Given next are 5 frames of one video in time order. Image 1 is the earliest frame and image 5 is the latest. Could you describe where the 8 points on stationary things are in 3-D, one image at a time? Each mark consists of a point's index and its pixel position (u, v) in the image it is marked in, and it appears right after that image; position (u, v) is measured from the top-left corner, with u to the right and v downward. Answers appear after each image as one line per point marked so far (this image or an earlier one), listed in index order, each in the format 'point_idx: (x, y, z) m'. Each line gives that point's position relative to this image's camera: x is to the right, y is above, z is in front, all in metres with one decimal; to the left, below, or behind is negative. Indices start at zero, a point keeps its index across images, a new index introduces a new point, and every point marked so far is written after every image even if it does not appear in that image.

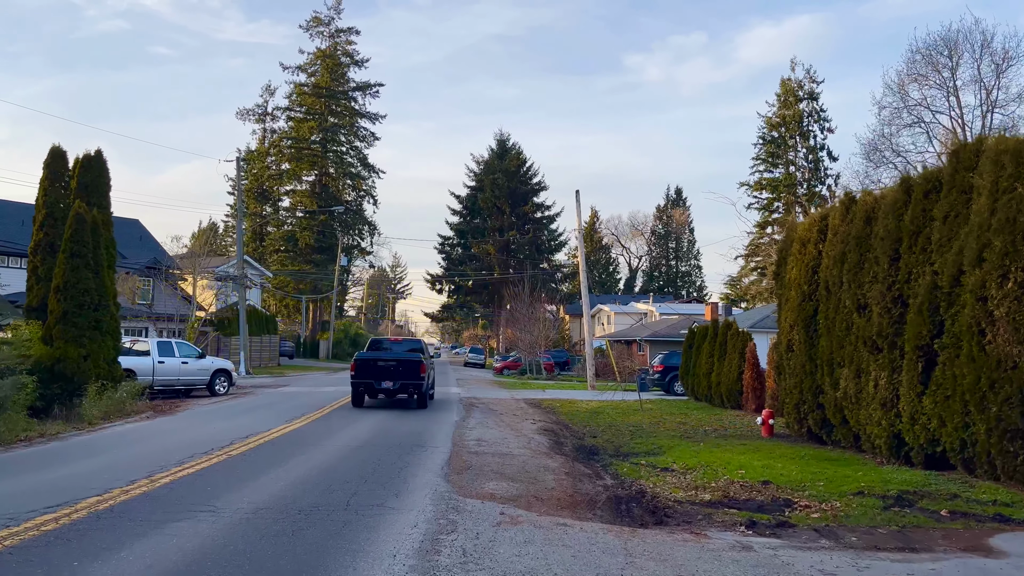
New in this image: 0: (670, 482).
0: (+2.1, -2.5, +10.4) m
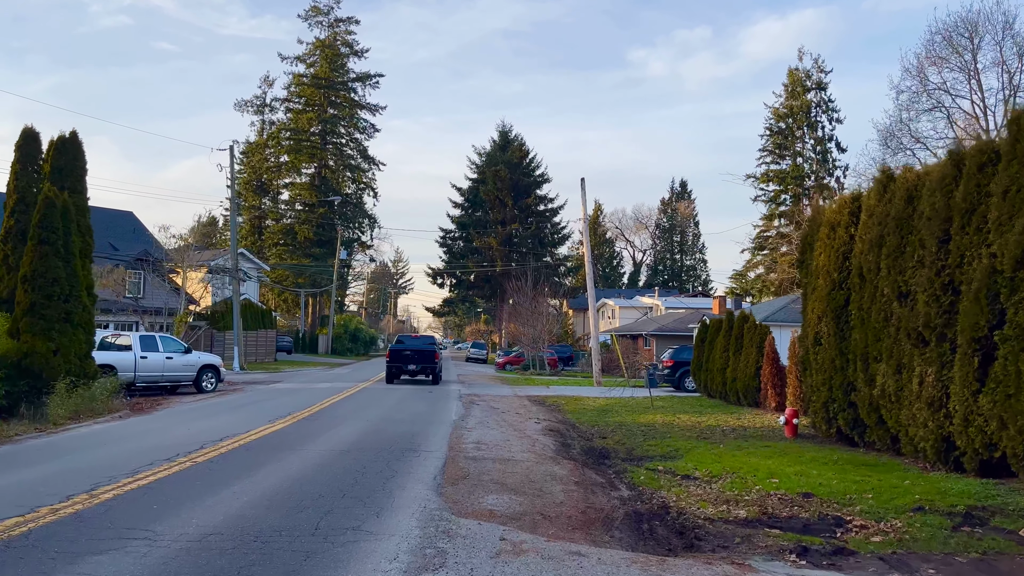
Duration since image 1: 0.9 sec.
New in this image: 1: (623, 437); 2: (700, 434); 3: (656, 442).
0: (+2.1, -2.4, +9.1) m
1: (+2.1, -2.9, +15.4) m
2: (+3.8, -2.9, +16.0) m
3: (+2.7, -2.9, +14.7) m
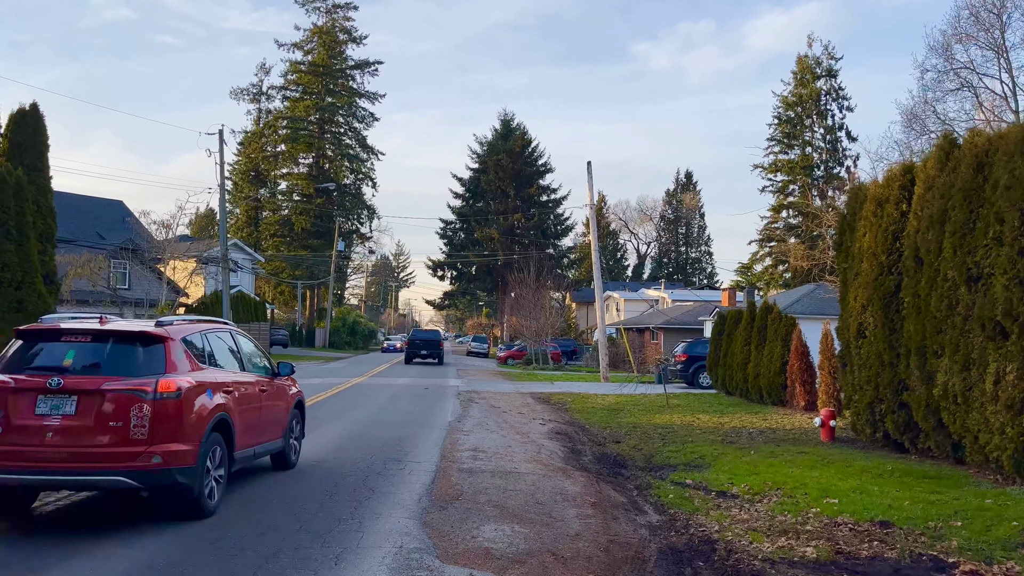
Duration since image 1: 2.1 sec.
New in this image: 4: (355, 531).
0: (+2.1, -2.2, +7.4) m
1: (+2.2, -2.6, +13.7) m
2: (+3.9, -2.7, +14.3) m
3: (+2.7, -2.6, +13.0) m
4: (-1.2, -1.9, +6.2) m
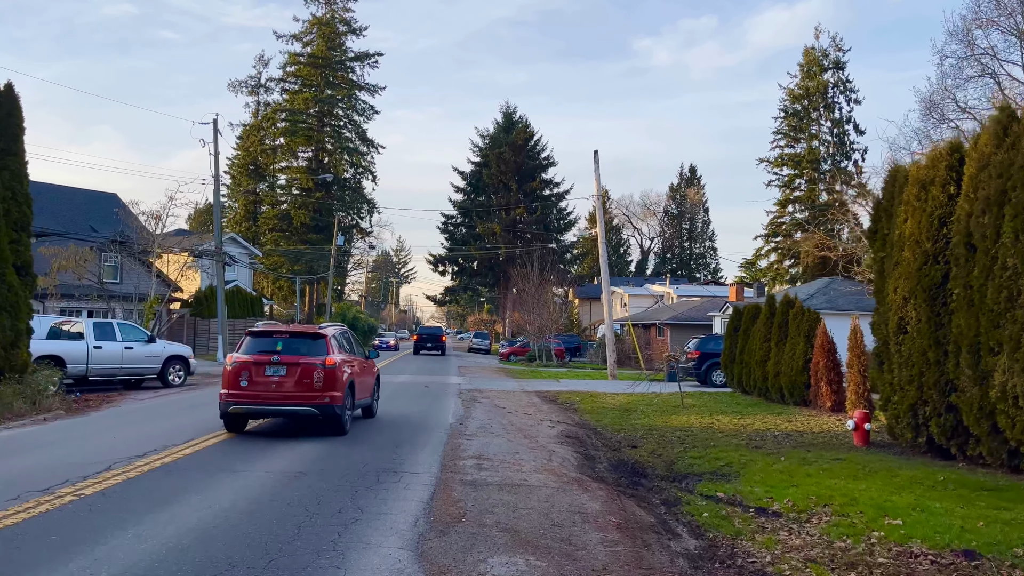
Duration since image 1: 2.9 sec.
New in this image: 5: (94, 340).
0: (+2.2, -2.0, +6.3) m
1: (+2.3, -2.5, +12.6) m
2: (+4.0, -2.5, +13.2) m
3: (+2.8, -2.5, +11.9) m
4: (-1.1, -1.8, +5.1) m
5: (-10.3, -1.3, +19.6) m
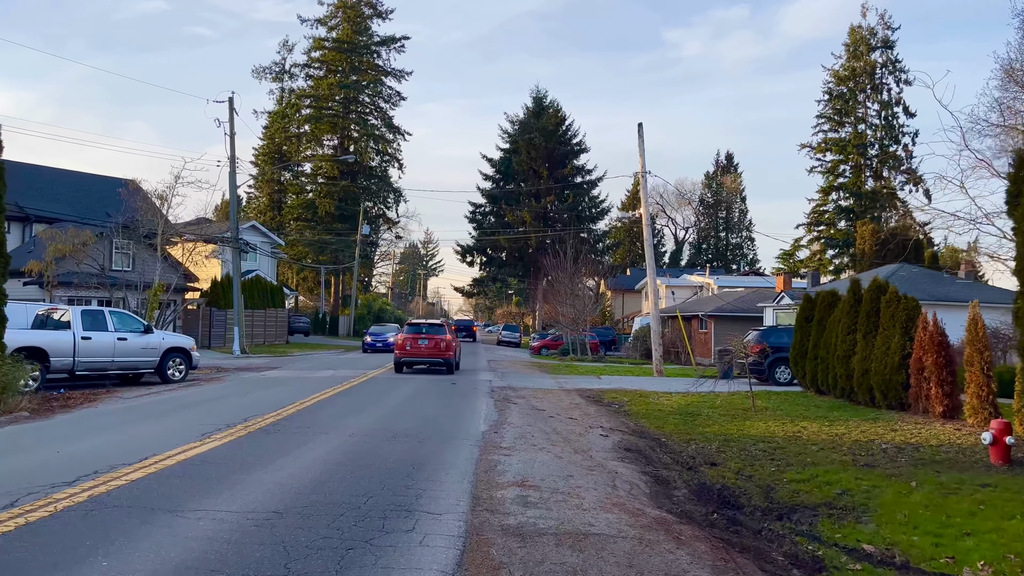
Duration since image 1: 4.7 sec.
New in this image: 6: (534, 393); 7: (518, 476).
0: (+2.6, -1.8, +3.8) m
1: (+2.9, -2.2, +10.0) m
2: (+4.6, -2.3, +10.6) m
3: (+3.4, -2.2, +9.4) m
4: (-0.8, -1.6, +2.7) m
5: (-9.4, -0.9, +17.4) m
6: (+0.5, -2.3, +17.9) m
7: (+0.1, -1.9, +7.8) m
